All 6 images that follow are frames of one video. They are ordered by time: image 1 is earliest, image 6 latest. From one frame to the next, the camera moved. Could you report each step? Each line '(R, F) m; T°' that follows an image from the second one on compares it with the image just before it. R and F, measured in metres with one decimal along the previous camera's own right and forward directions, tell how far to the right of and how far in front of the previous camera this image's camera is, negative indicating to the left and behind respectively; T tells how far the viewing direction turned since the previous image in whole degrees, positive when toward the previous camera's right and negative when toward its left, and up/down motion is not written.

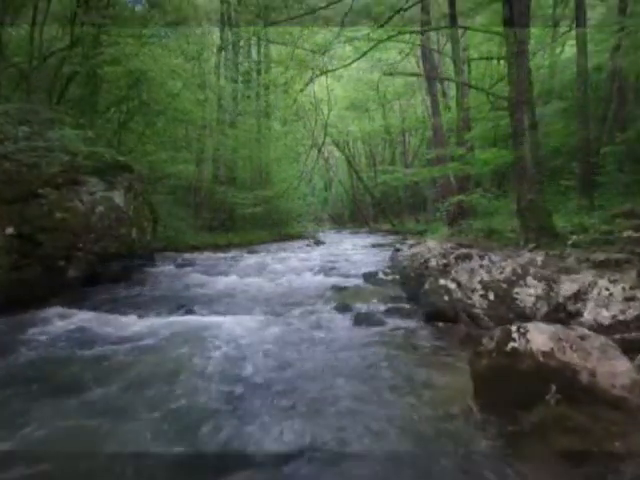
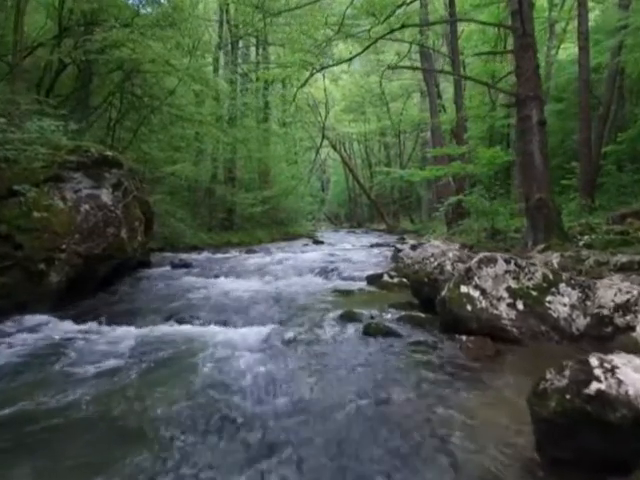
(-0.1, +0.5) m; 0°
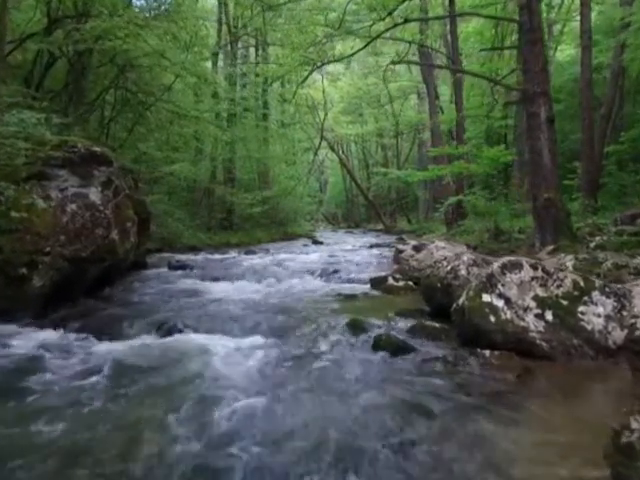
(-0.1, +0.4) m; 0°
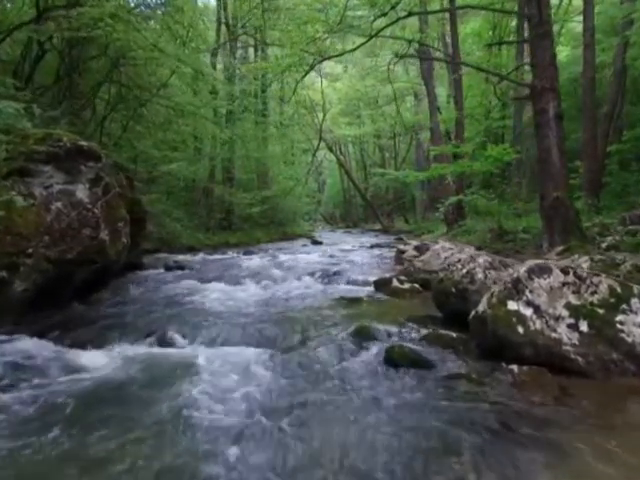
(-0.1, +0.4) m; 0°
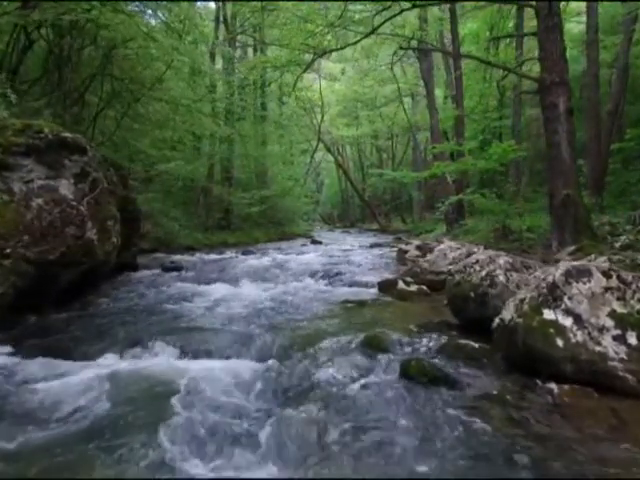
(-0.1, +0.5) m; 0°
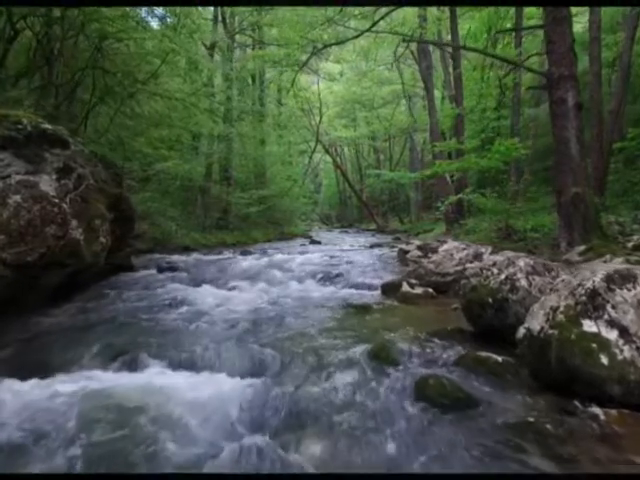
(0.0, +0.4) m; 0°
